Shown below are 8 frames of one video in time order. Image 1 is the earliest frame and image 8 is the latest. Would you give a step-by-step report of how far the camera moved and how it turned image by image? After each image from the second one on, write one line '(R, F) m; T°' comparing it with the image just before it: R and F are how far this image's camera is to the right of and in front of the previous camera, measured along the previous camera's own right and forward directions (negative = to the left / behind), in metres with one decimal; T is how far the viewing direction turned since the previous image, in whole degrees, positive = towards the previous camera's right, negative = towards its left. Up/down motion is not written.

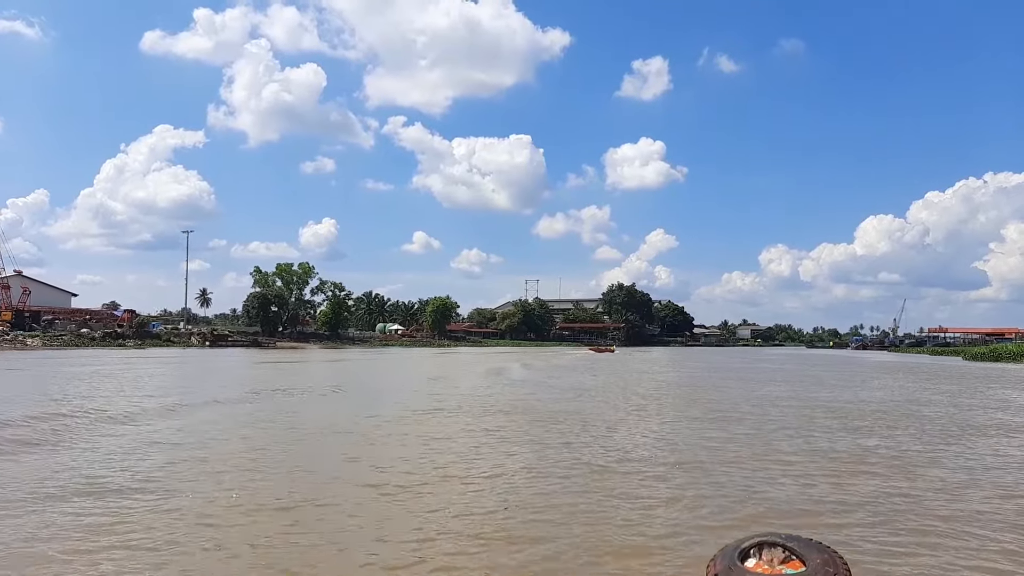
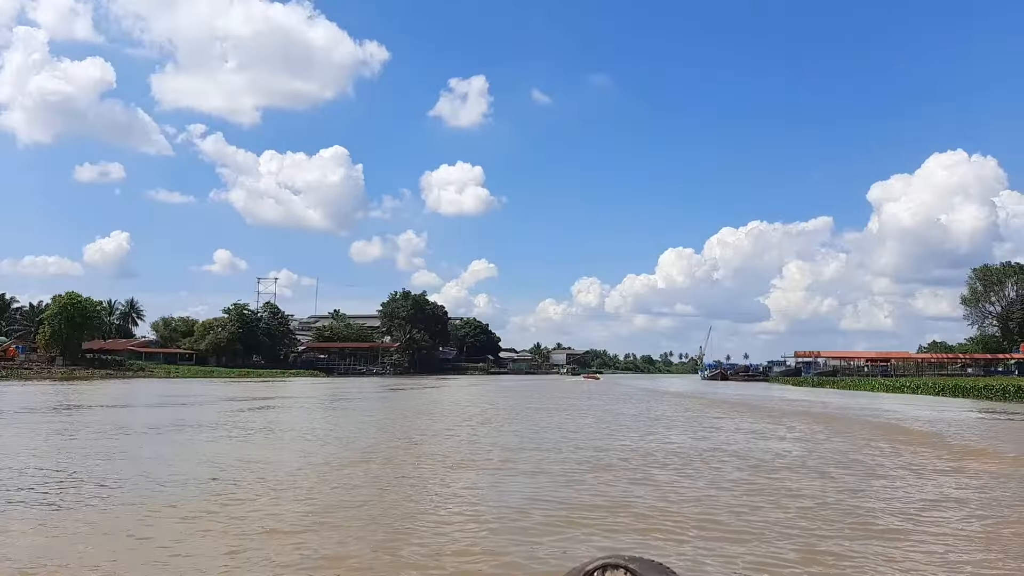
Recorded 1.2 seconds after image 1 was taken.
(-1.4, -2.6) m; -9°
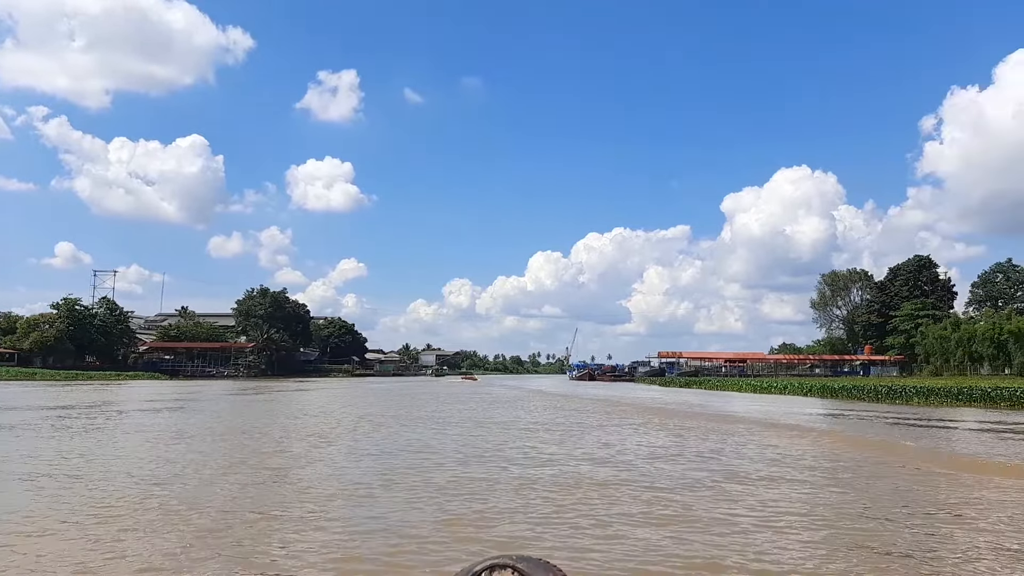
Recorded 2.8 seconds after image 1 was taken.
(+0.1, +1.3) m; +9°
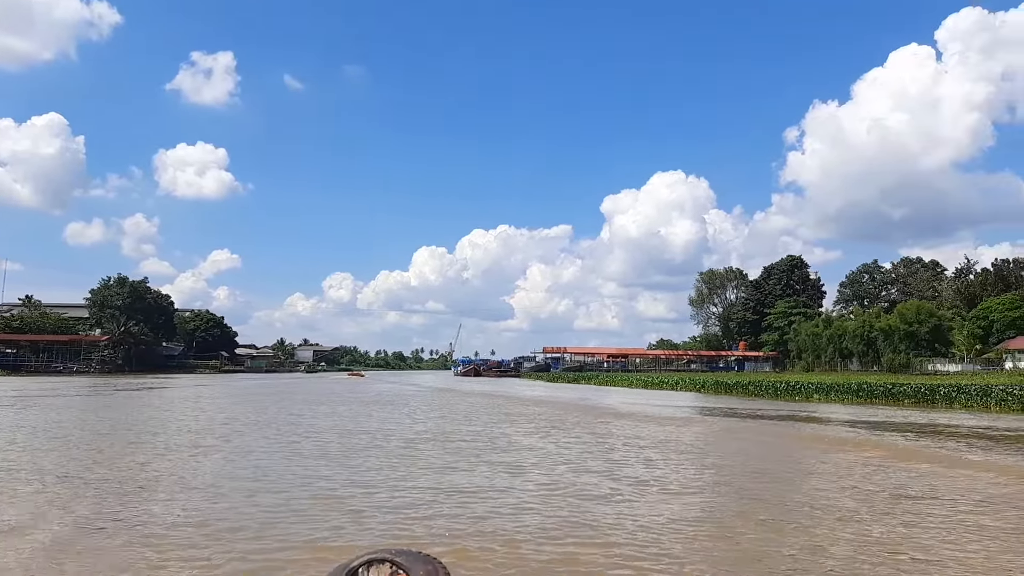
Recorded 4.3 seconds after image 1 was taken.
(0.0, +1.0) m; +8°
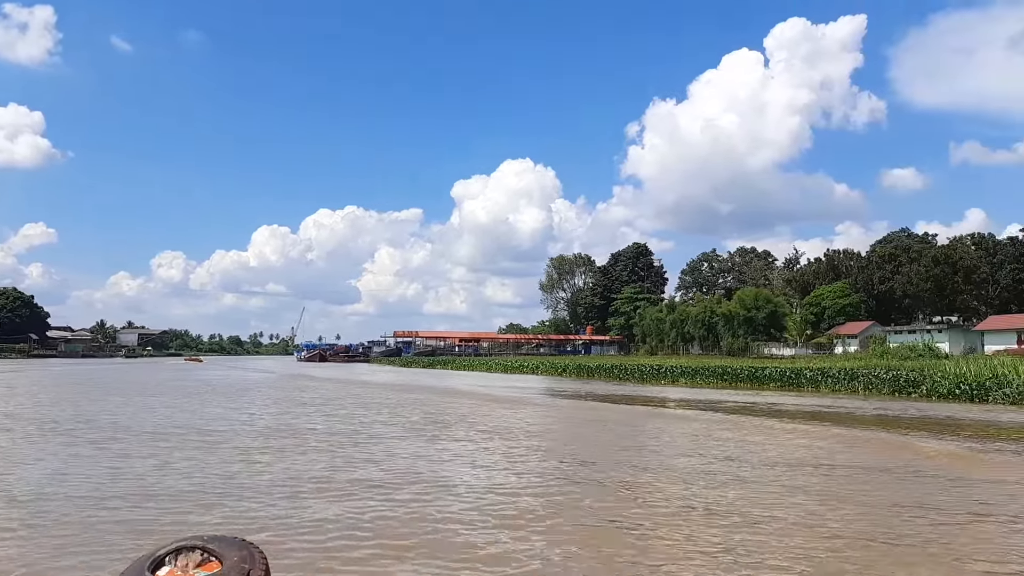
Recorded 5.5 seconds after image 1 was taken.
(-0.1, +0.7) m; +11°
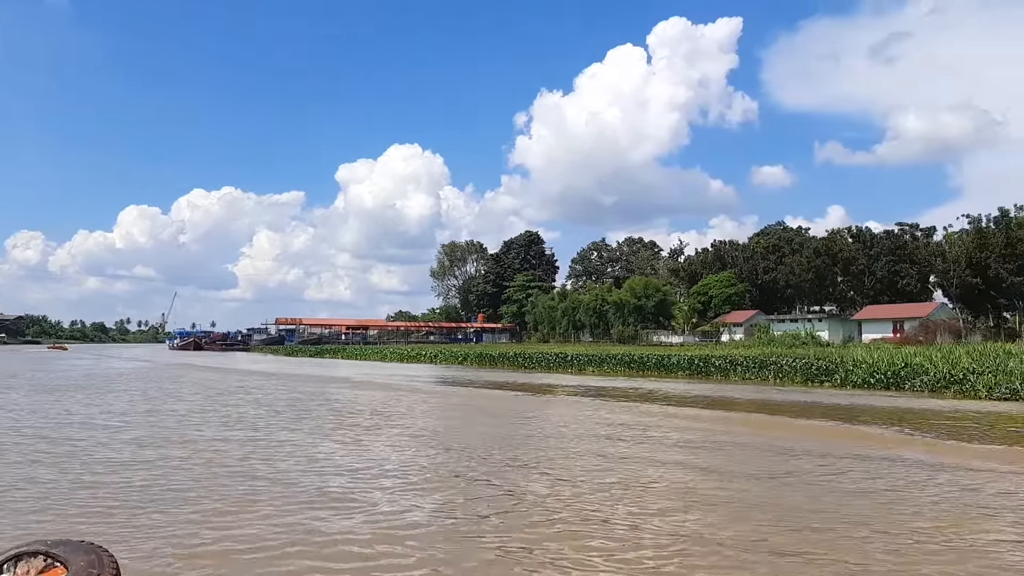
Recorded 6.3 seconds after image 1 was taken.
(-0.2, +0.4) m; +8°
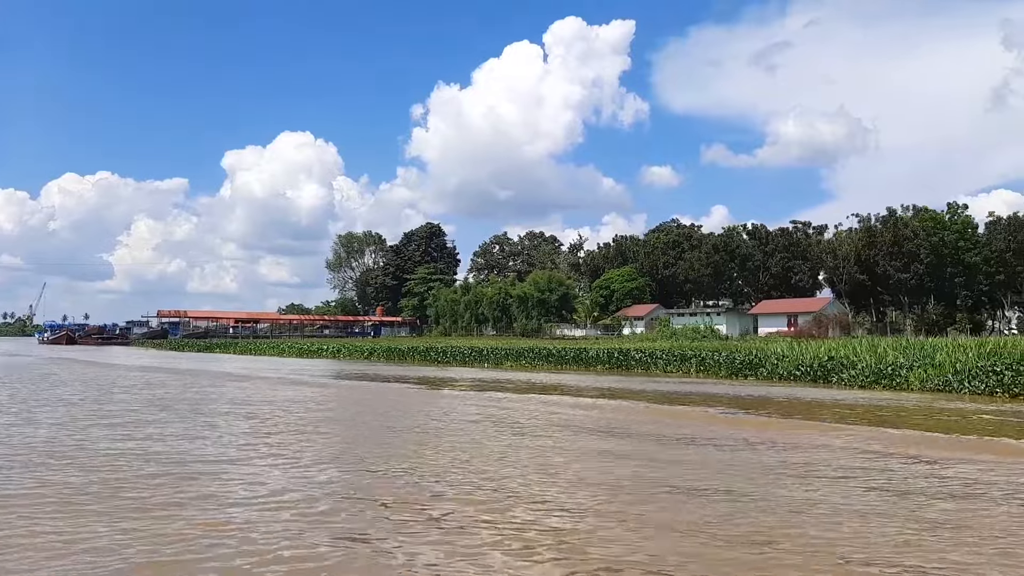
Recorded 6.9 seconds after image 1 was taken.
(-0.2, +0.2) m; +8°
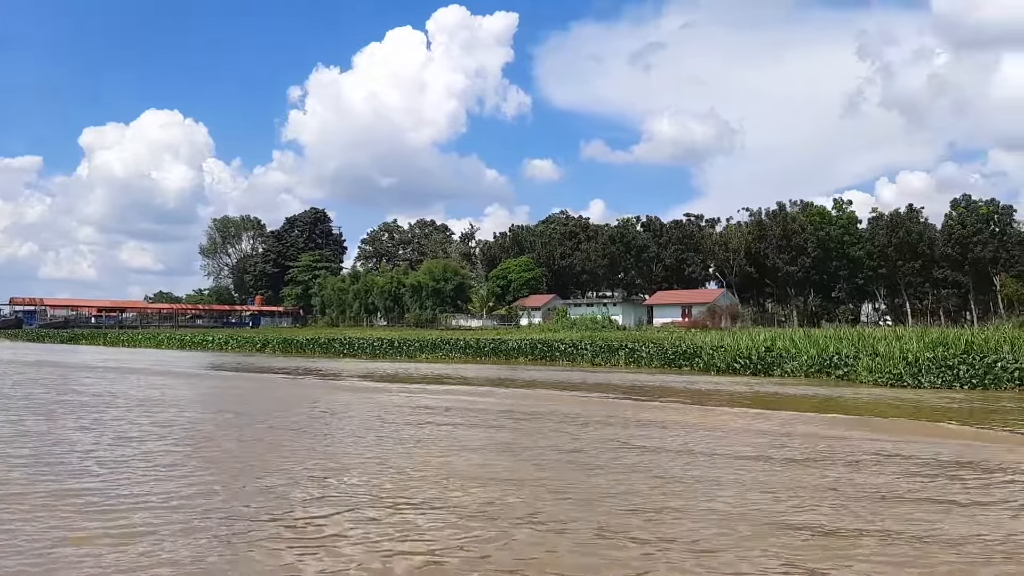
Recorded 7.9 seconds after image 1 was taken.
(-0.4, +0.3) m; +9°
